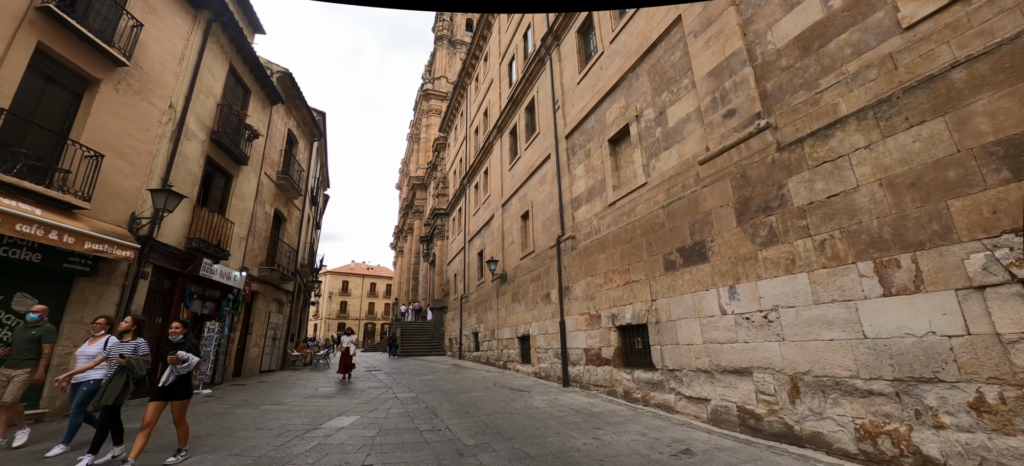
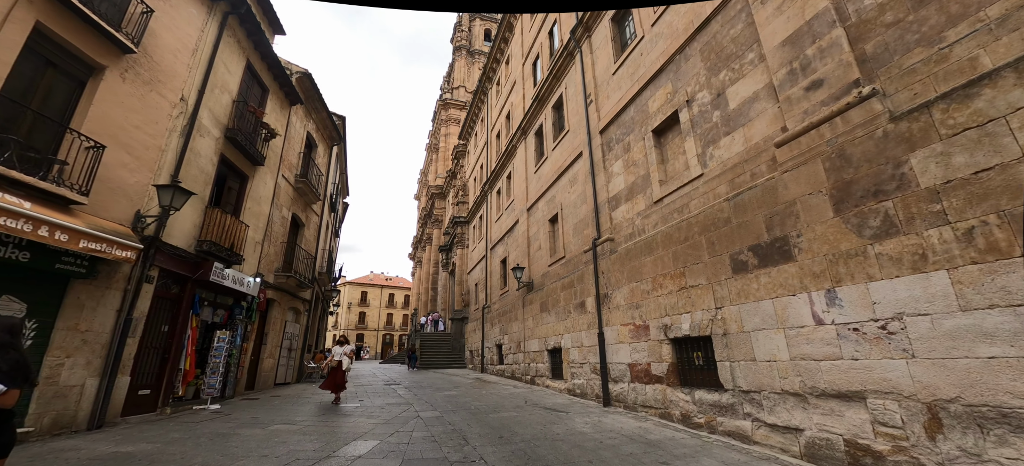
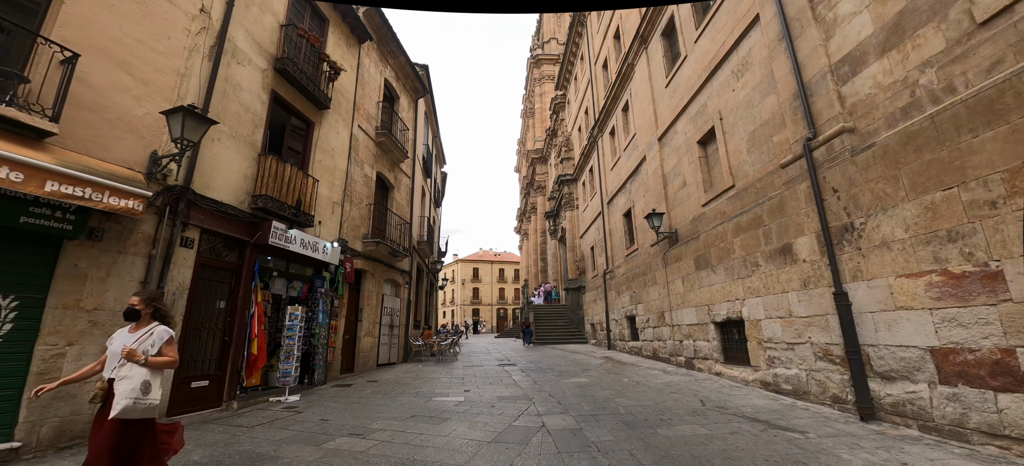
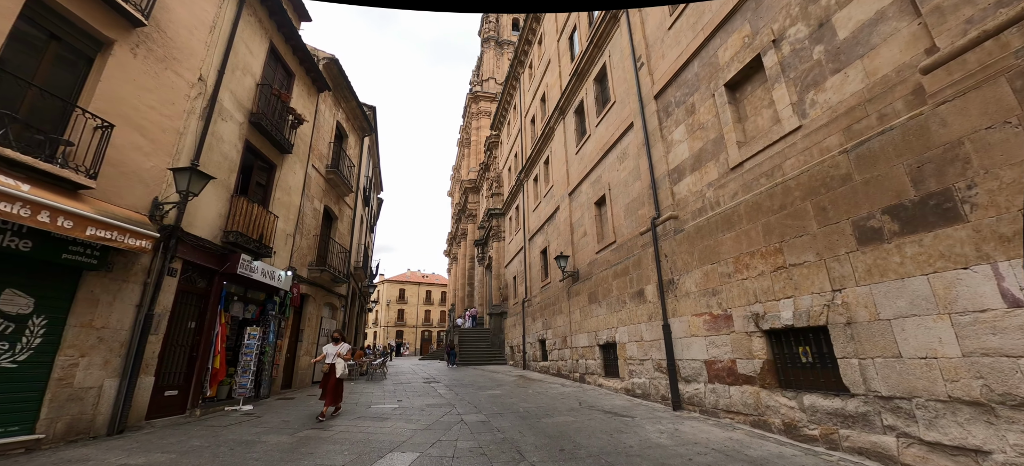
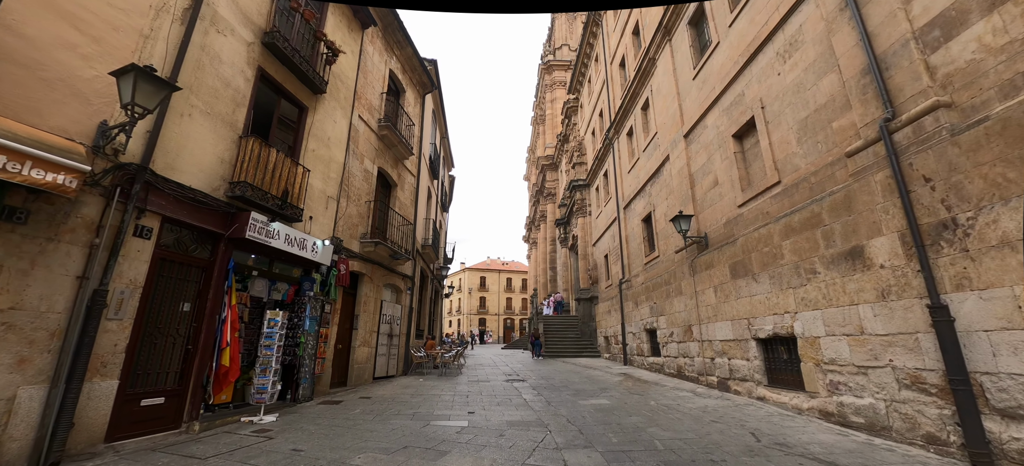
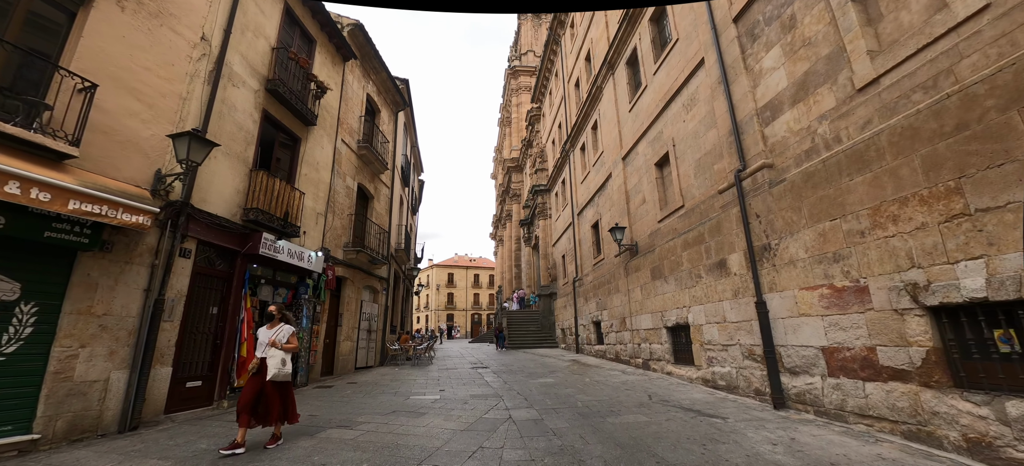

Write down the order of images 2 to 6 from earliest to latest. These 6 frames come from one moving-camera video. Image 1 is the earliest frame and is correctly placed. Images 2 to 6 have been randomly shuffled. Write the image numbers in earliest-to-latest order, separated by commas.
2, 4, 6, 3, 5
